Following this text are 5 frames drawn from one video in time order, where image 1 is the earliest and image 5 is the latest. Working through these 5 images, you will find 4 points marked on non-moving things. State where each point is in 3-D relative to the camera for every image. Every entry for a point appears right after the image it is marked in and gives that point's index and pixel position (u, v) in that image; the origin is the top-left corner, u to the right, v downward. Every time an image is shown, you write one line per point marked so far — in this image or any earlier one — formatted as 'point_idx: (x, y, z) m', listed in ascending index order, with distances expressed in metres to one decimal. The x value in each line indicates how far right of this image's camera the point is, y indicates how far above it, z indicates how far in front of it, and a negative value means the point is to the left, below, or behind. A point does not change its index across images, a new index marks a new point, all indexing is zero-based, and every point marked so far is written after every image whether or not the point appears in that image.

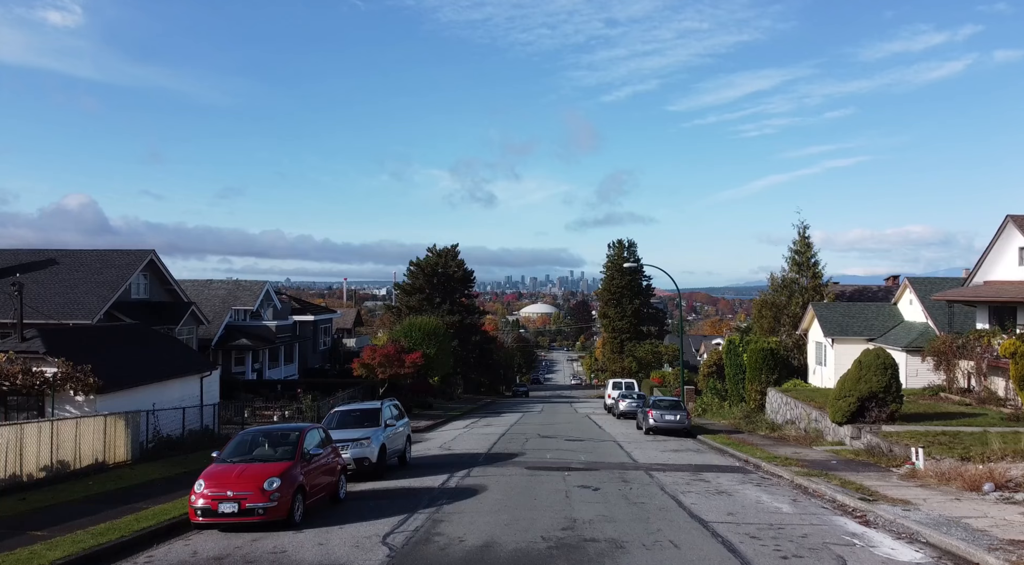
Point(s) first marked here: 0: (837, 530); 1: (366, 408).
0: (+4.5, -3.4, +11.5) m
1: (-3.2, -2.8, +18.5) m
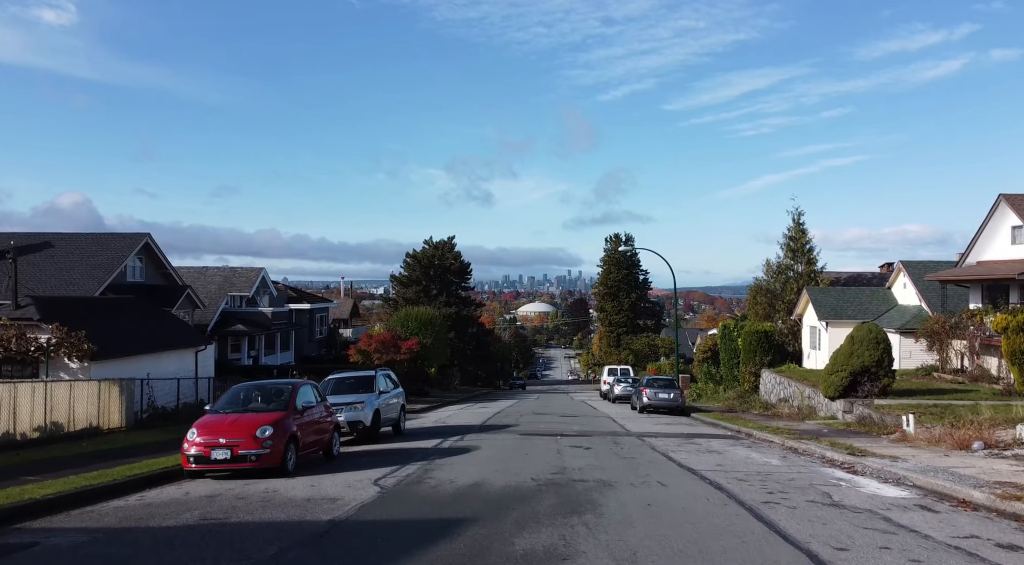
0: (+4.4, -2.7, +11.7) m
1: (-3.4, -2.1, +18.6) m
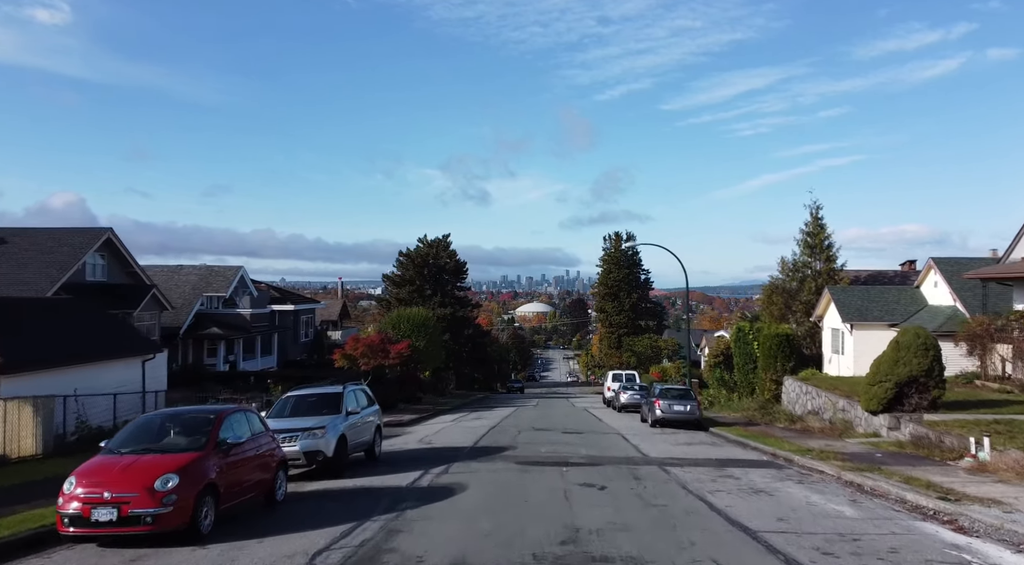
0: (+4.3, -2.7, +8.6) m
1: (-3.5, -2.1, +15.5) m
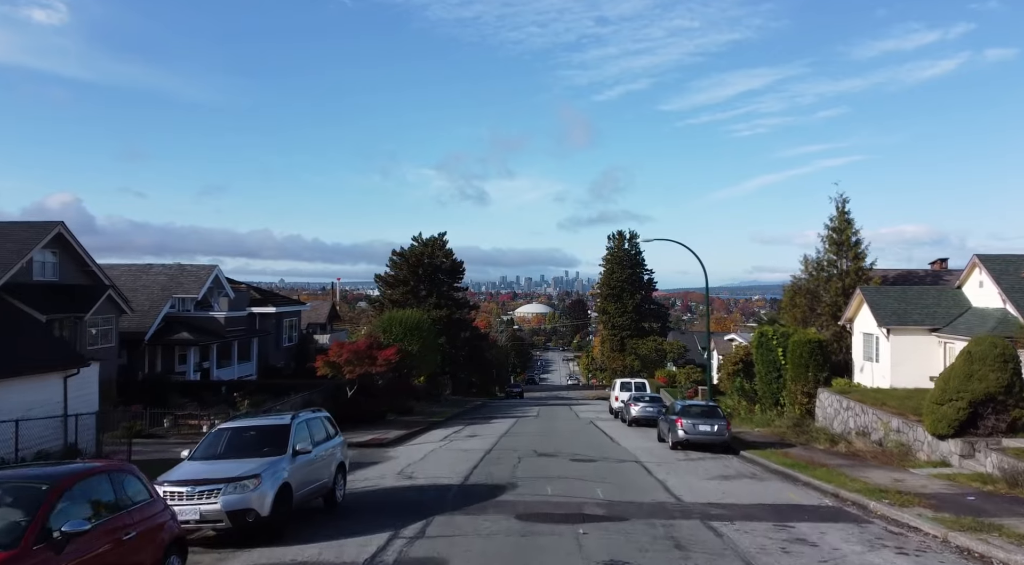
0: (+4.3, -2.6, +5.1) m
1: (-3.5, -2.1, +12.0) m
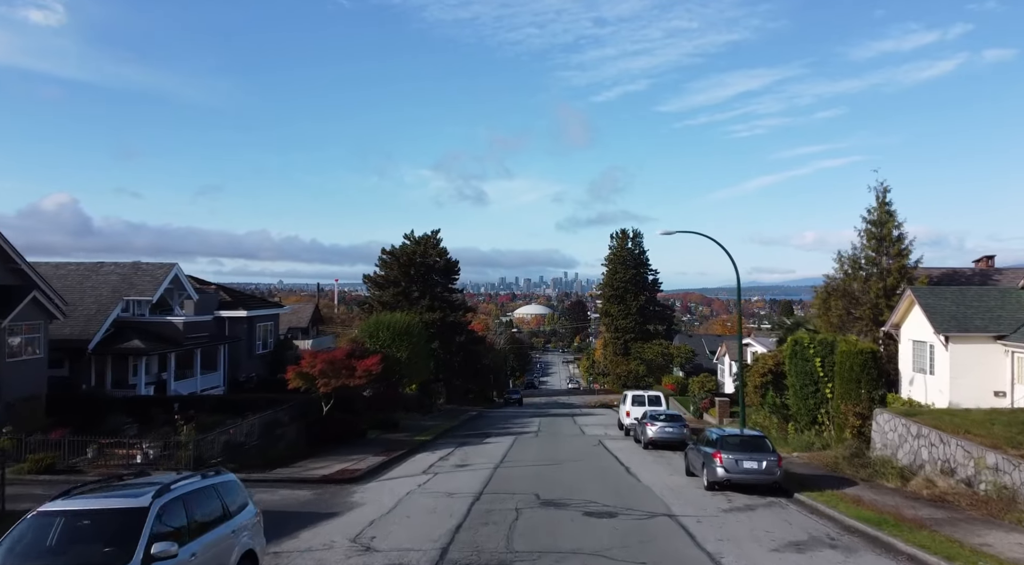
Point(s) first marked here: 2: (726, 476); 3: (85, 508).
0: (+4.2, -2.6, +0.7) m
1: (-3.6, -2.0, +7.6) m
2: (+4.5, -4.0, +17.5) m
3: (-3.9, -2.0, +7.7) m
